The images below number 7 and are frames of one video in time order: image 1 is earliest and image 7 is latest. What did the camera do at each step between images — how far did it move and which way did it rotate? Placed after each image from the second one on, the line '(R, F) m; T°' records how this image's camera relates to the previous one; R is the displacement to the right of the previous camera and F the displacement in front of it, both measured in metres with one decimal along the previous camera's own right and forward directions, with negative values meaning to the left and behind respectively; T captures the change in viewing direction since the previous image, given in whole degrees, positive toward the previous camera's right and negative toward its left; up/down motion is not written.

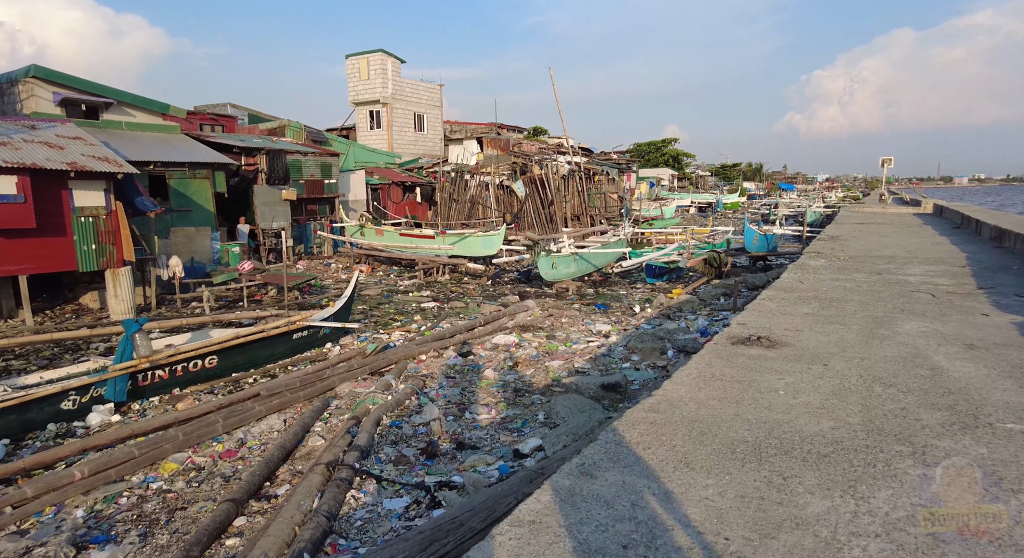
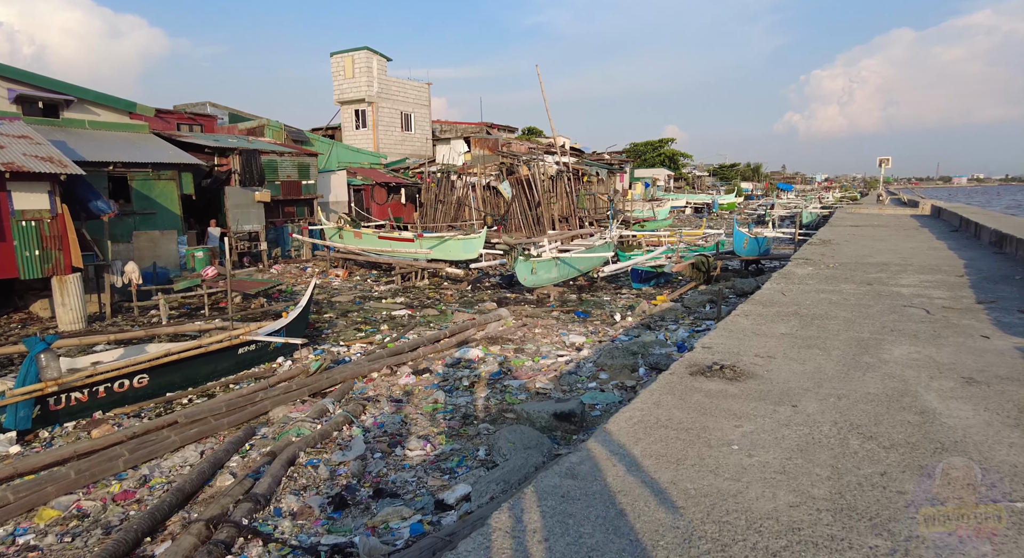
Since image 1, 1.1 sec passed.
(+0.5, +0.6) m; 0°
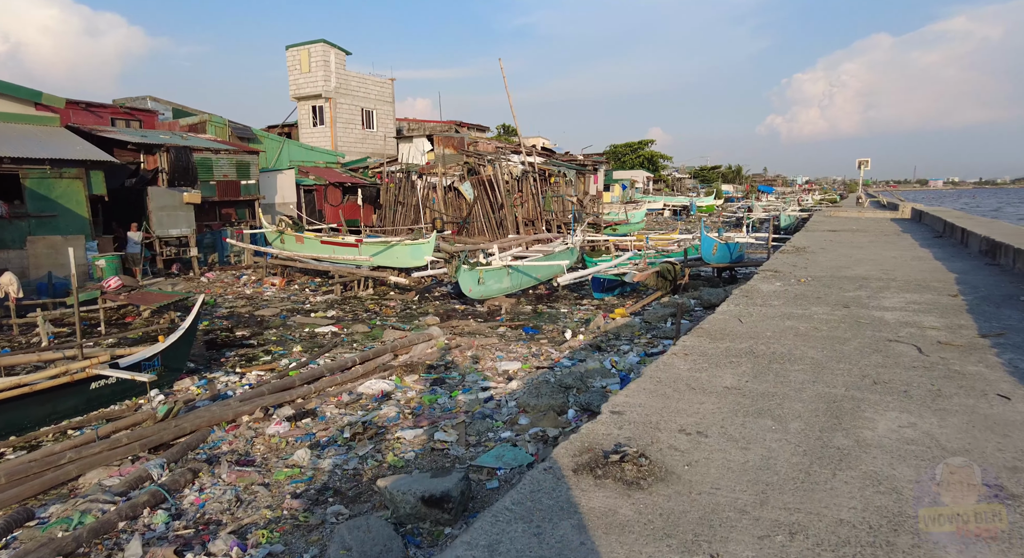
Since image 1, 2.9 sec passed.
(+0.8, +1.2) m; +1°
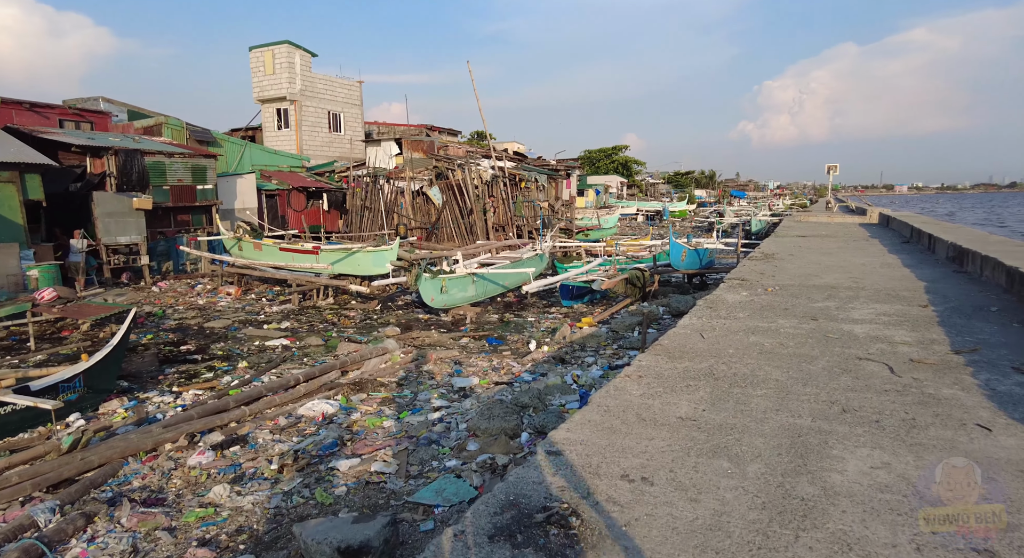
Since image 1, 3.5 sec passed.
(+0.2, +0.4) m; +2°
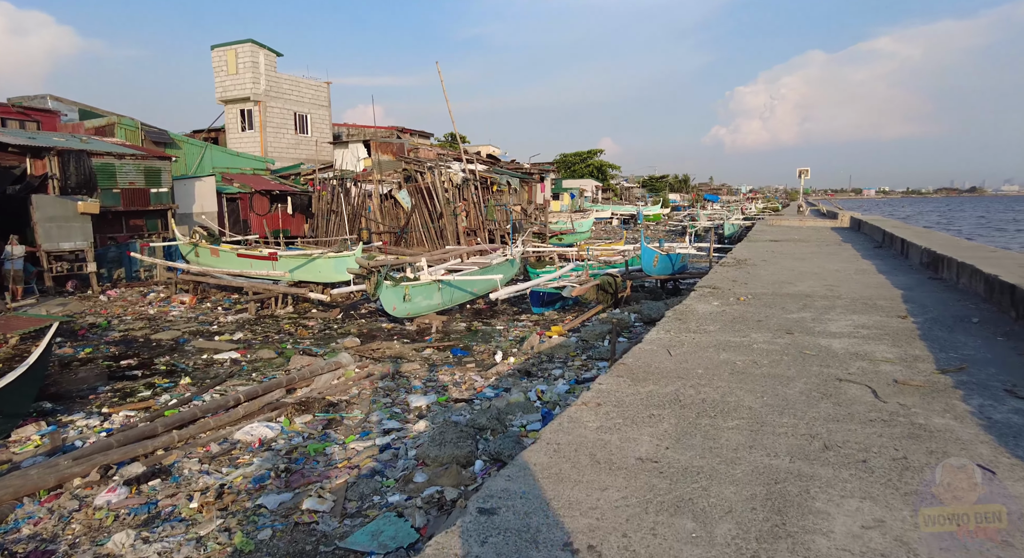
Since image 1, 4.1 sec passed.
(+0.2, +0.4) m; +2°
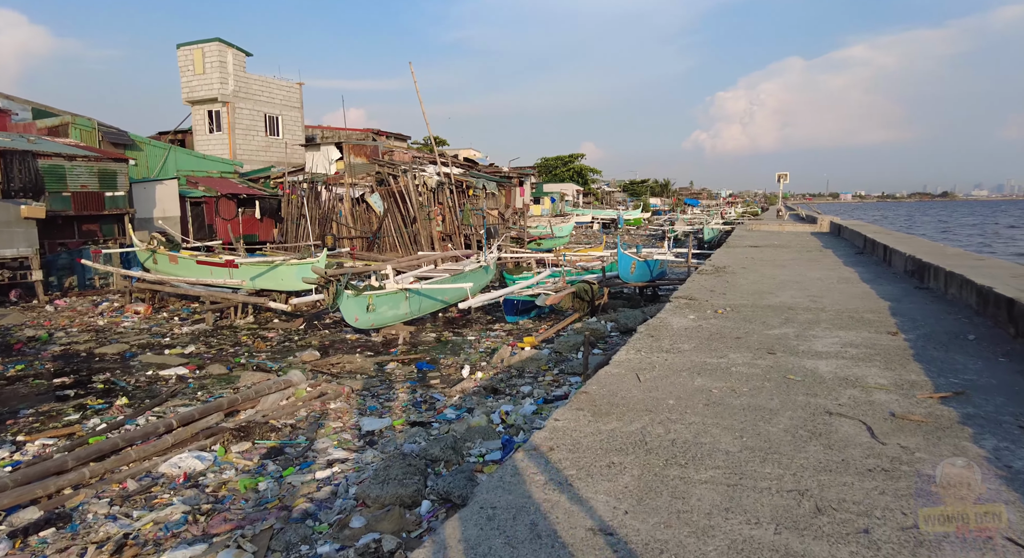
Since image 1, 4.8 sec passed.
(+0.2, +0.5) m; +2°
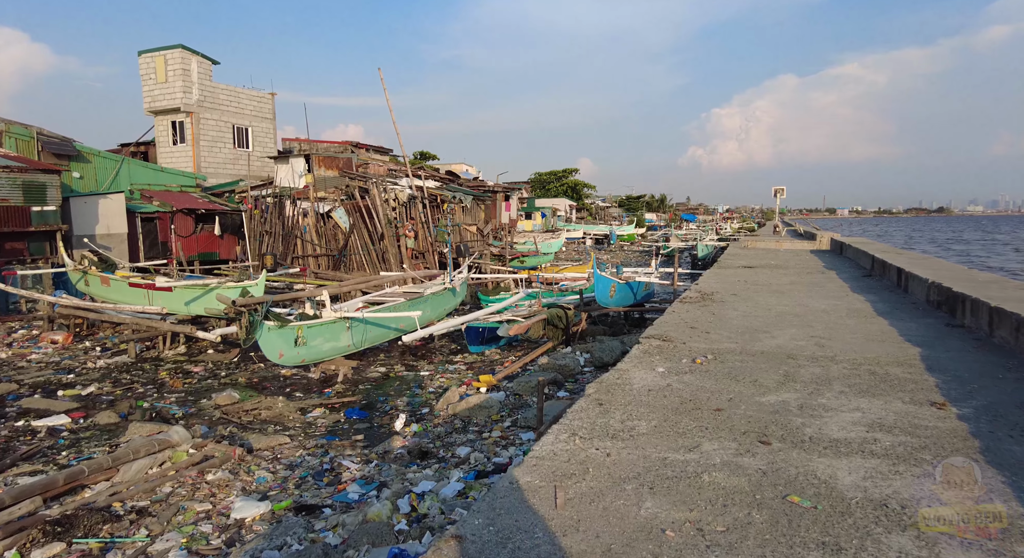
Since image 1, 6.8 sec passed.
(+0.6, +1.3) m; 0°
